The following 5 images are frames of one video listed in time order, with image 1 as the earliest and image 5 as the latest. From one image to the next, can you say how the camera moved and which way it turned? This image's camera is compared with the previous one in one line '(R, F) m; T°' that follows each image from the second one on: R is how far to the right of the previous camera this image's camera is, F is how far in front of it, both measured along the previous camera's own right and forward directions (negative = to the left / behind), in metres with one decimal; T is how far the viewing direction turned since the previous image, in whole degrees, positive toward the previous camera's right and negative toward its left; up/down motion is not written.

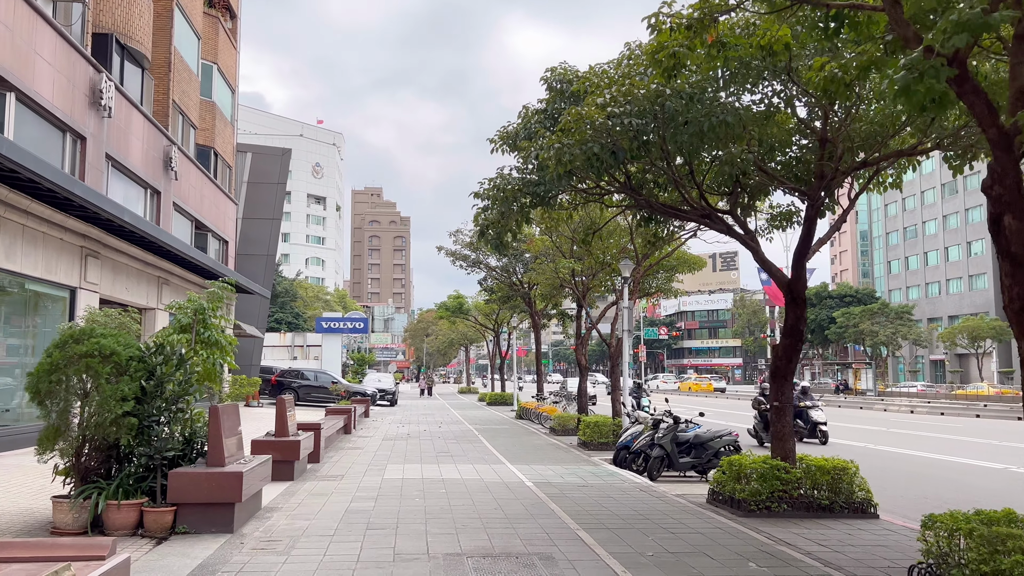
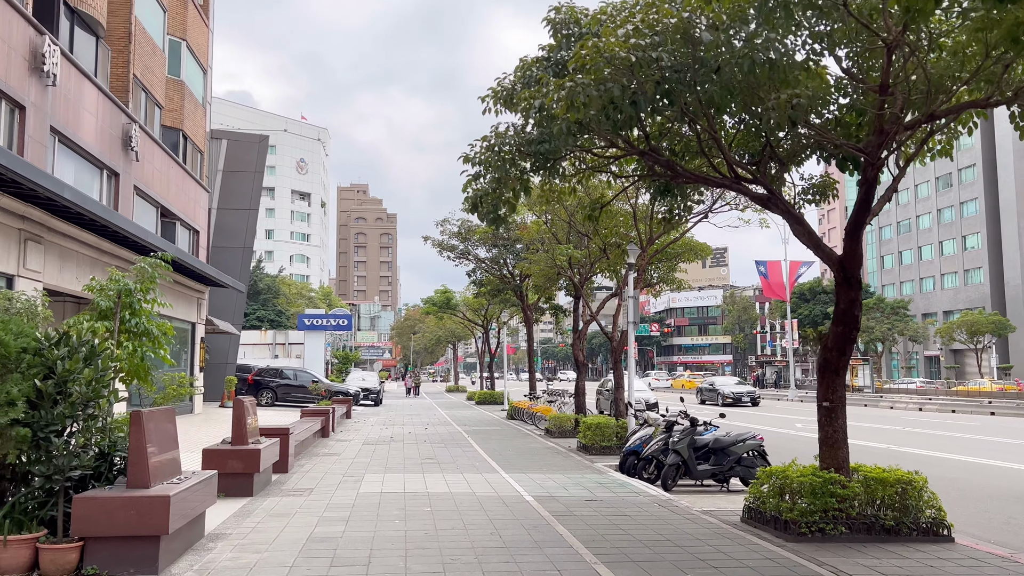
(-0.1, +1.5) m; +1°
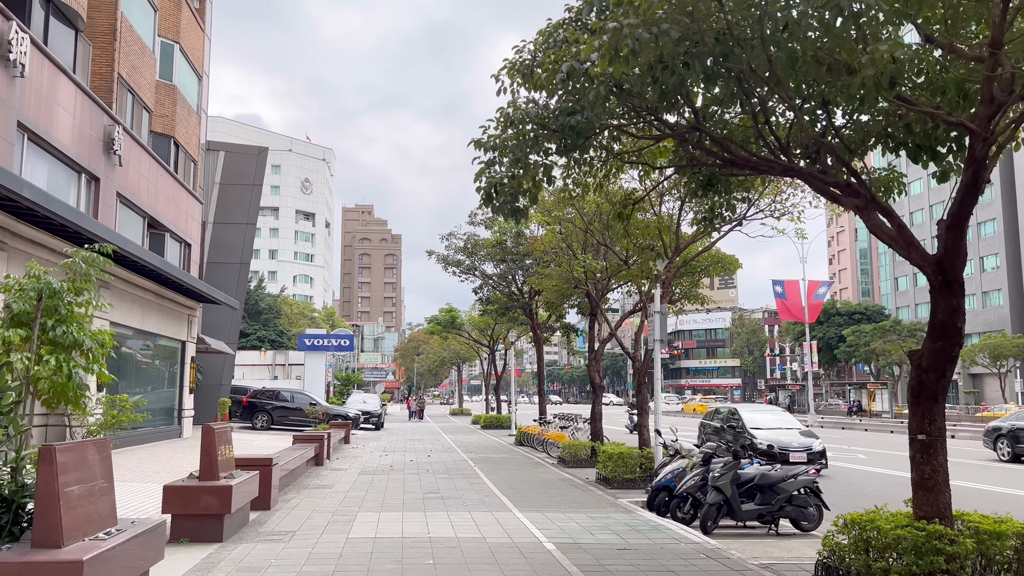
(-0.1, +1.4) m; 0°
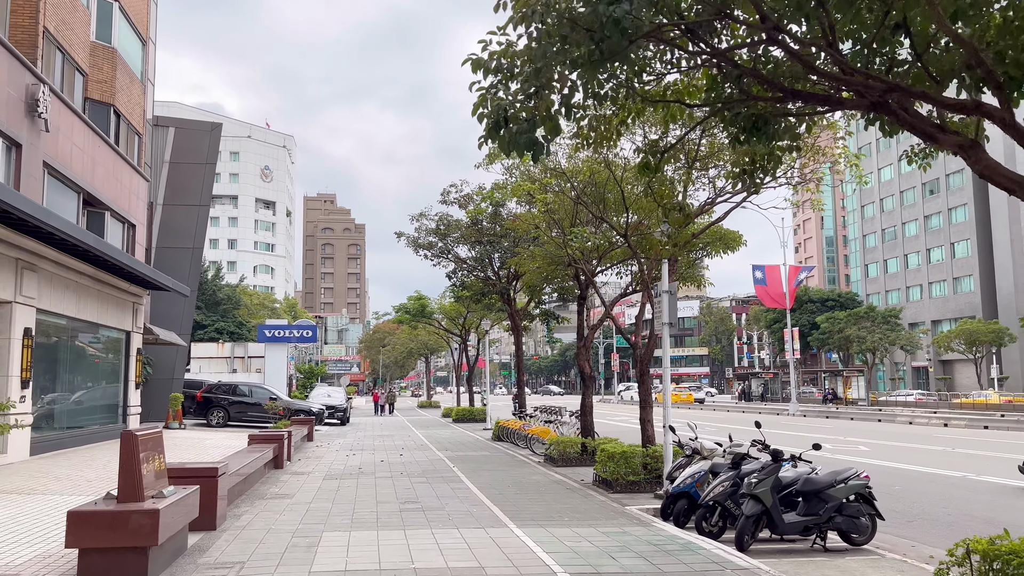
(-0.3, +1.6) m; +2°
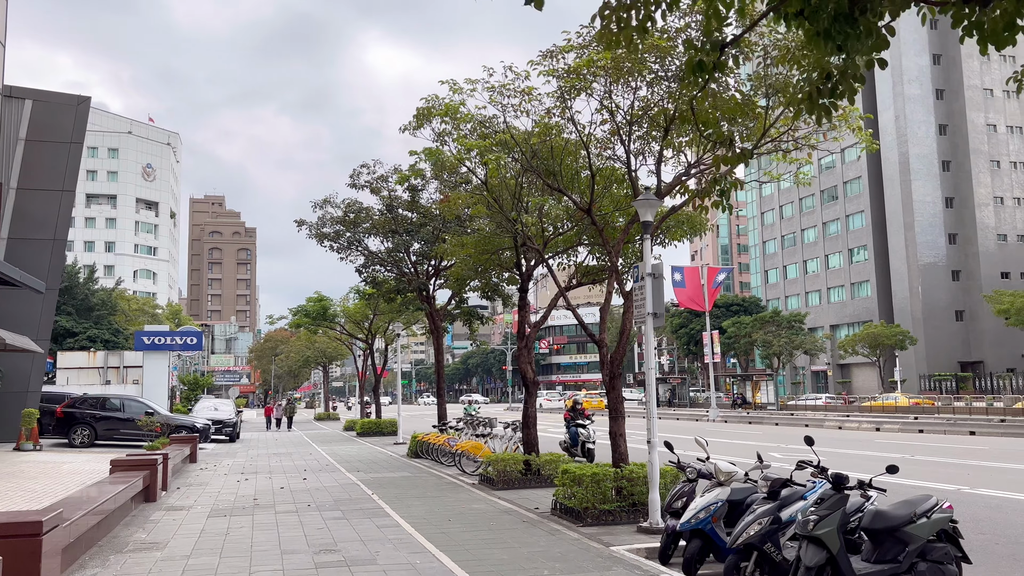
(-0.5, +2.4) m; +7°
